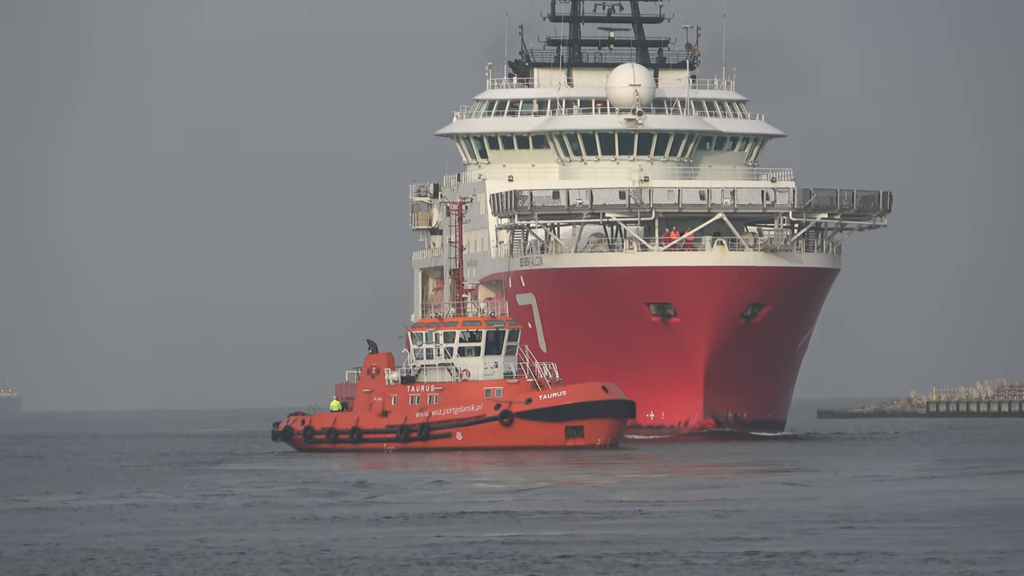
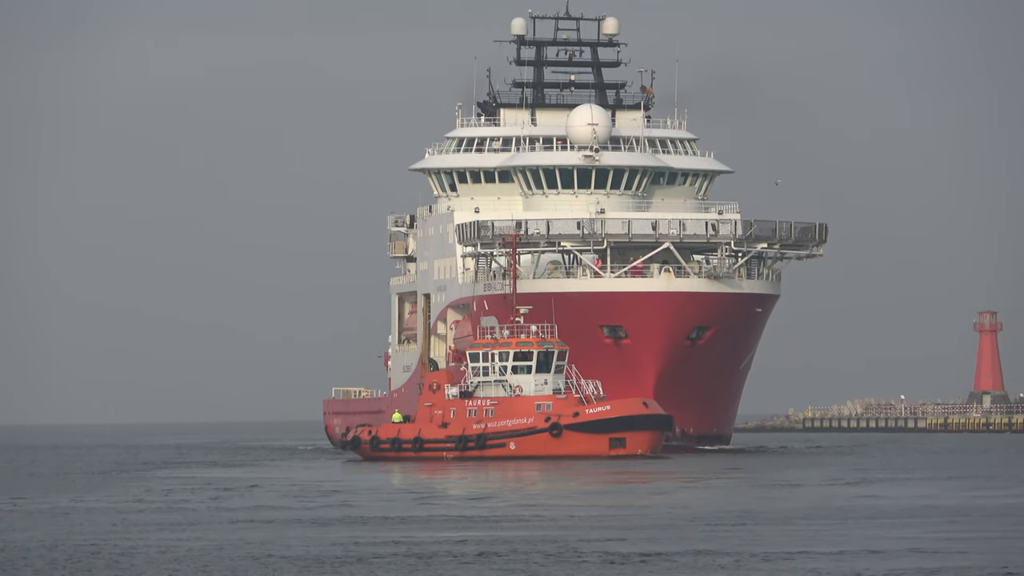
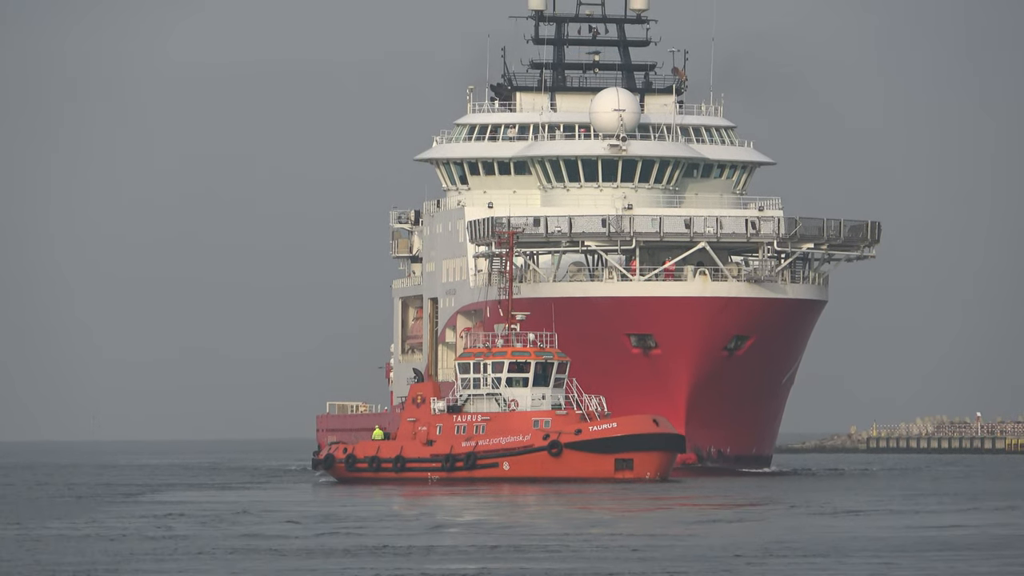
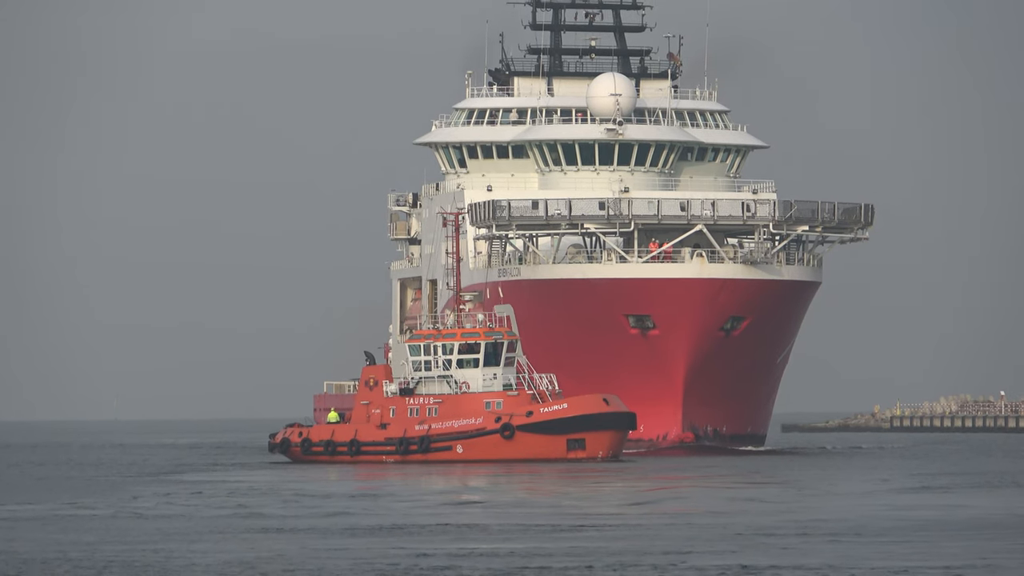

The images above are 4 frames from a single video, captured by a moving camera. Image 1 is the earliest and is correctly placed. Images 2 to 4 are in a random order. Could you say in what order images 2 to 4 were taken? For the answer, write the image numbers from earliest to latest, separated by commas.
4, 3, 2
